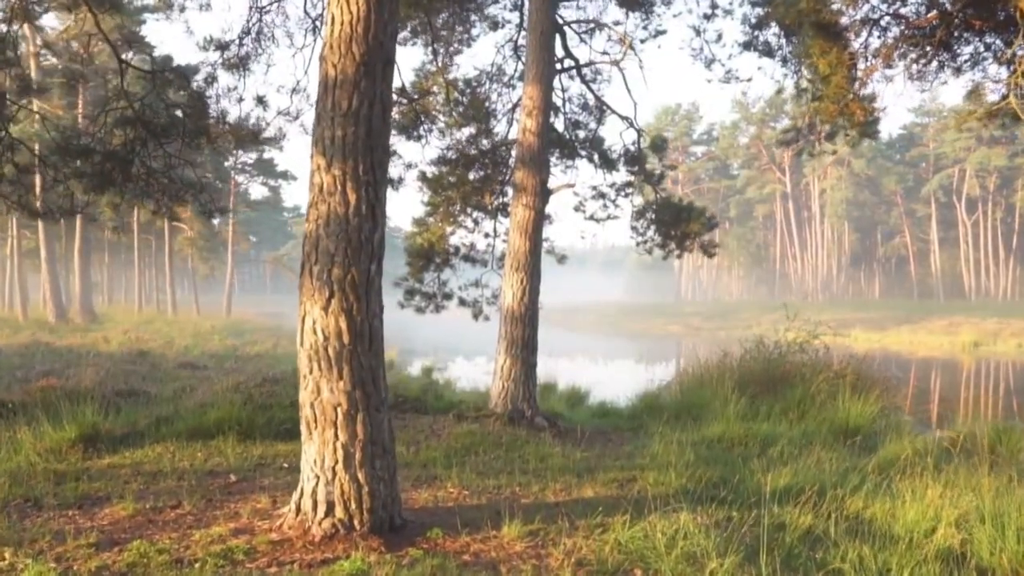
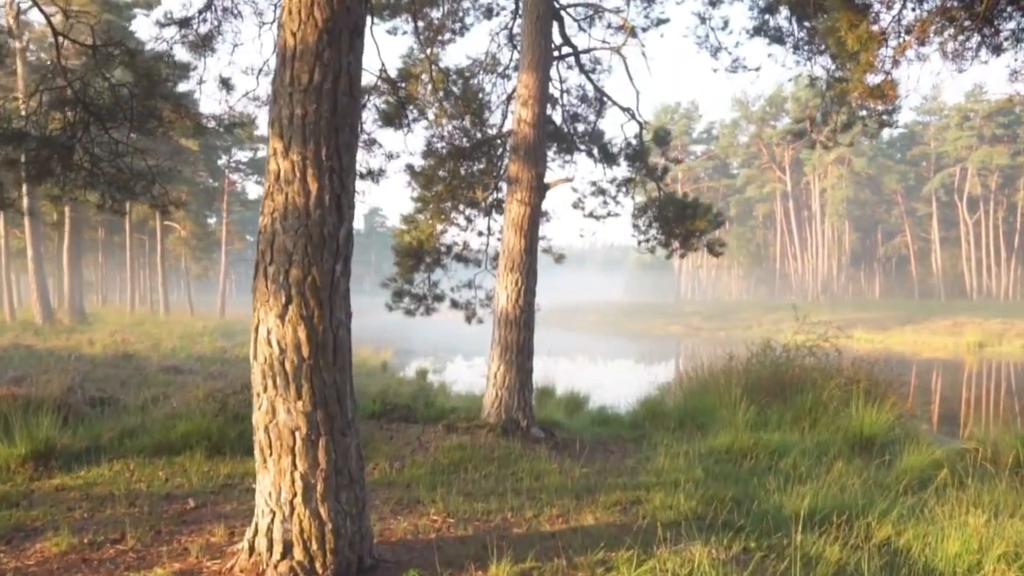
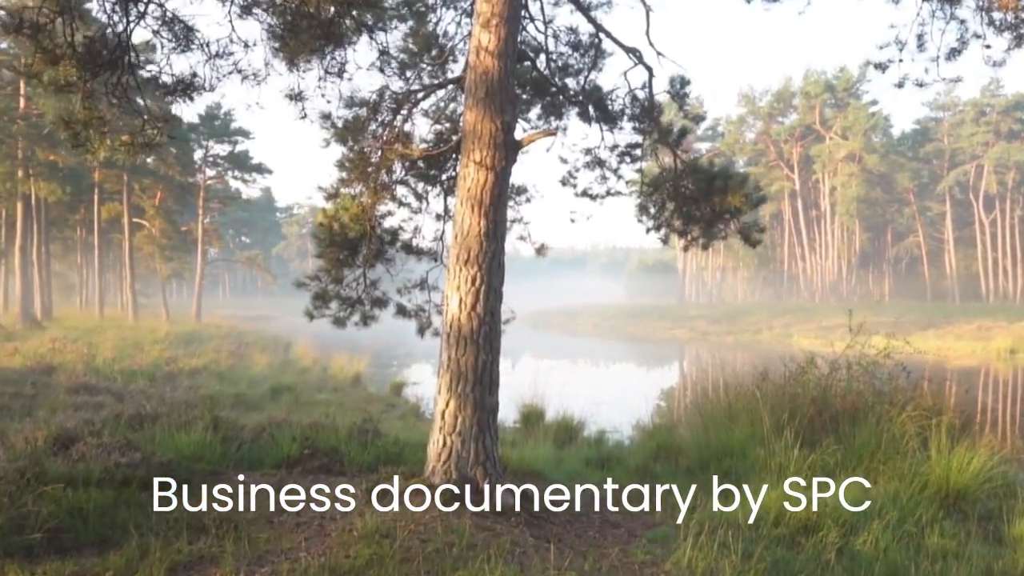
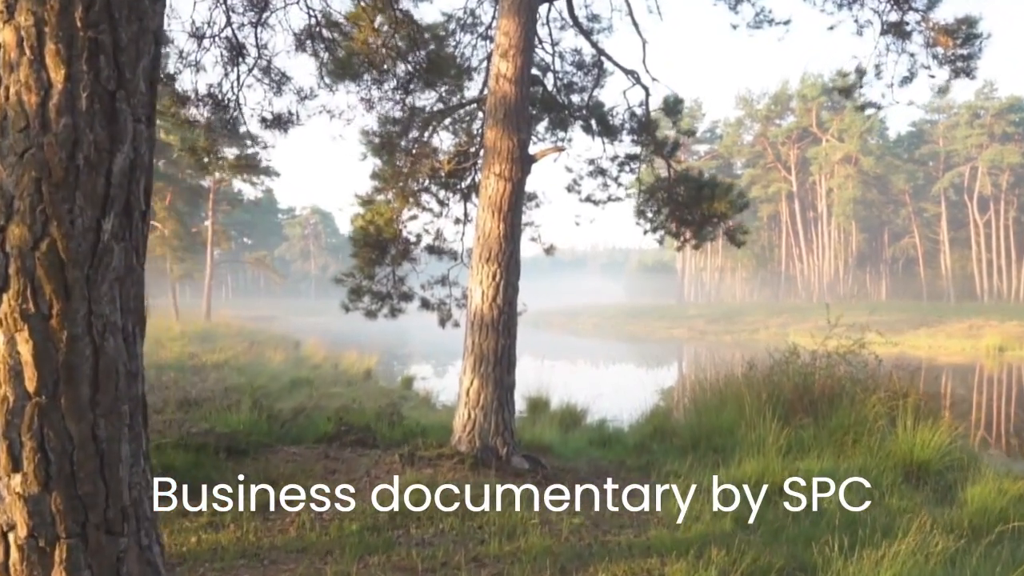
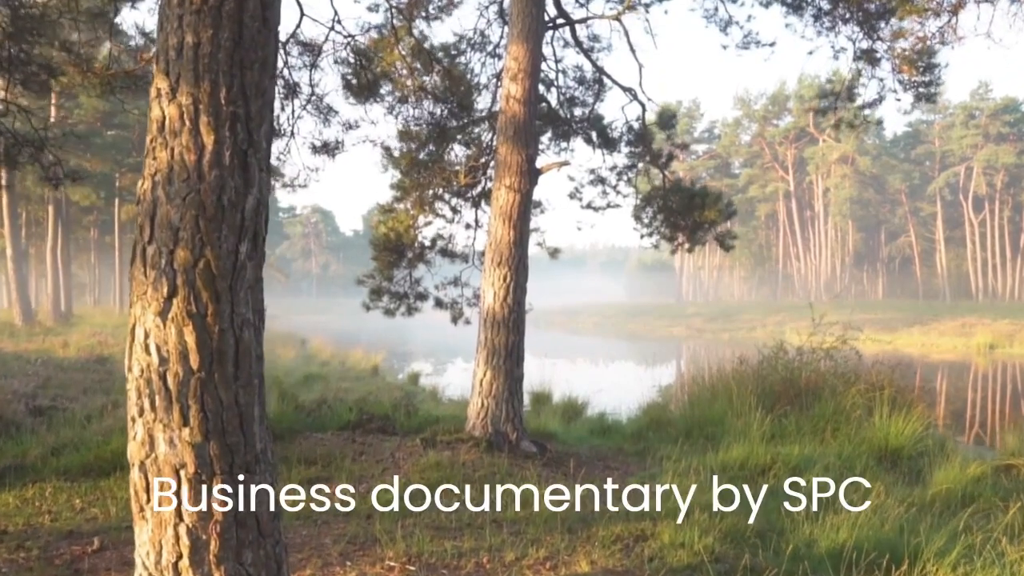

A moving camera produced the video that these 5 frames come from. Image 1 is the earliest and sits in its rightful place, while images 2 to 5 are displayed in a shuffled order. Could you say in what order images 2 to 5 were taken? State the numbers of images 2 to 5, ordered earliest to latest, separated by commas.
2, 5, 4, 3
